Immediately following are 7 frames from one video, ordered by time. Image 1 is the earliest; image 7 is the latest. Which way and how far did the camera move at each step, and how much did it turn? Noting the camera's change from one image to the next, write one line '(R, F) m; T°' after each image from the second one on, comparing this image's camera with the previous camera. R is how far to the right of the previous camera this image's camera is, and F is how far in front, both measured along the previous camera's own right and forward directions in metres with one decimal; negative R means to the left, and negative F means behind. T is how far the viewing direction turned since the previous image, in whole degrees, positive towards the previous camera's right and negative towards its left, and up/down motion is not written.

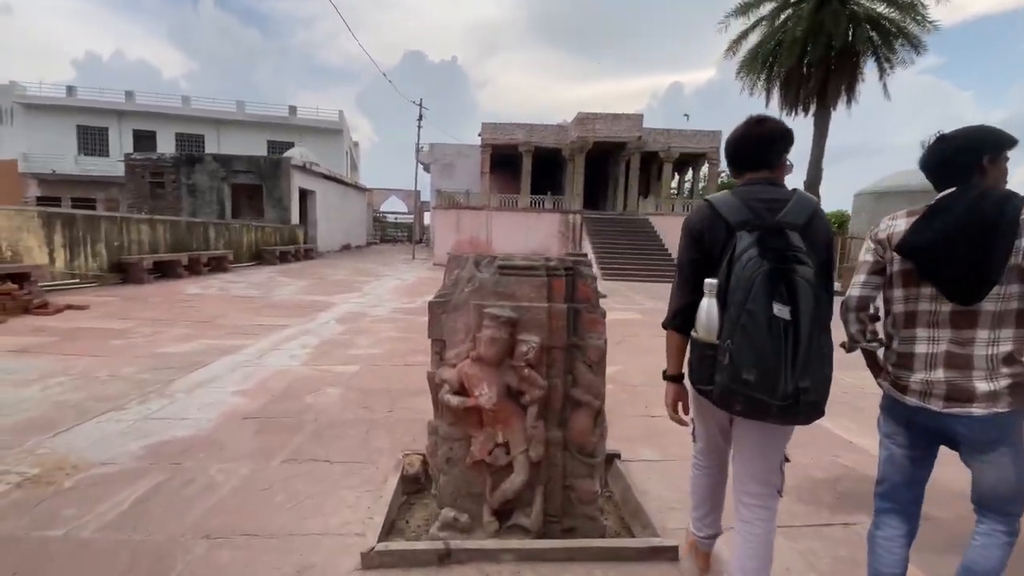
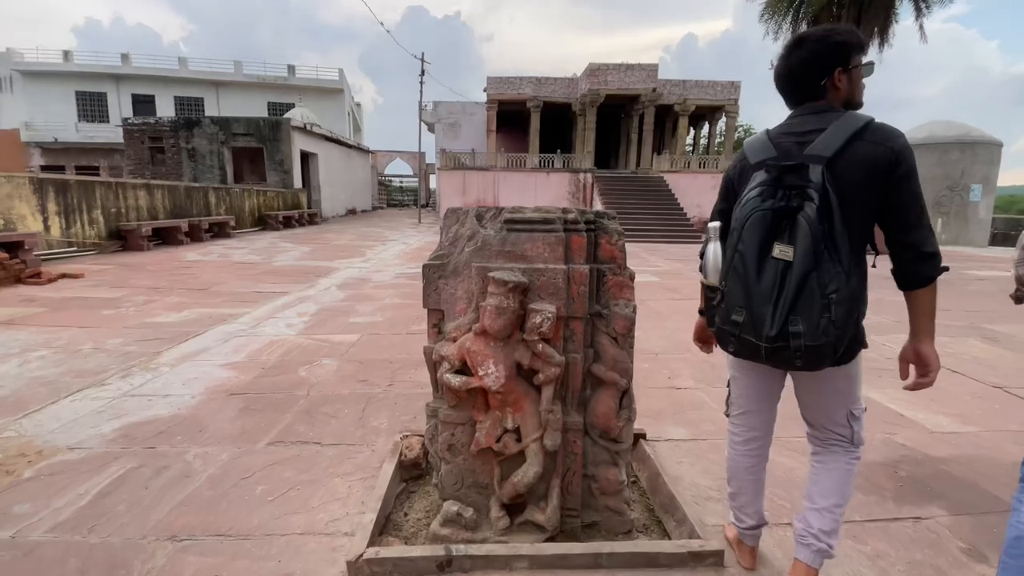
(0.0, +0.4) m; -1°
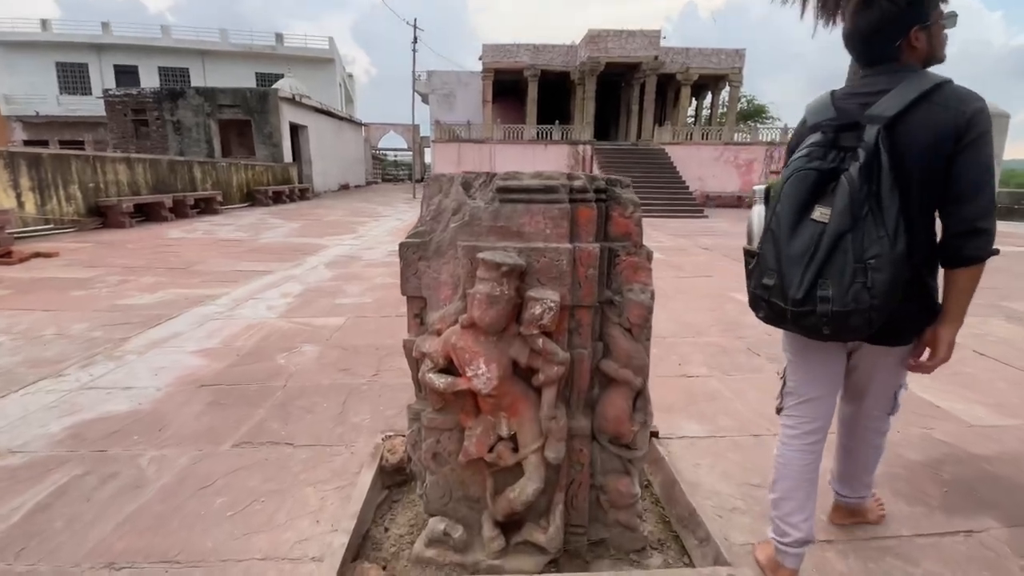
(0.0, +0.3) m; 0°
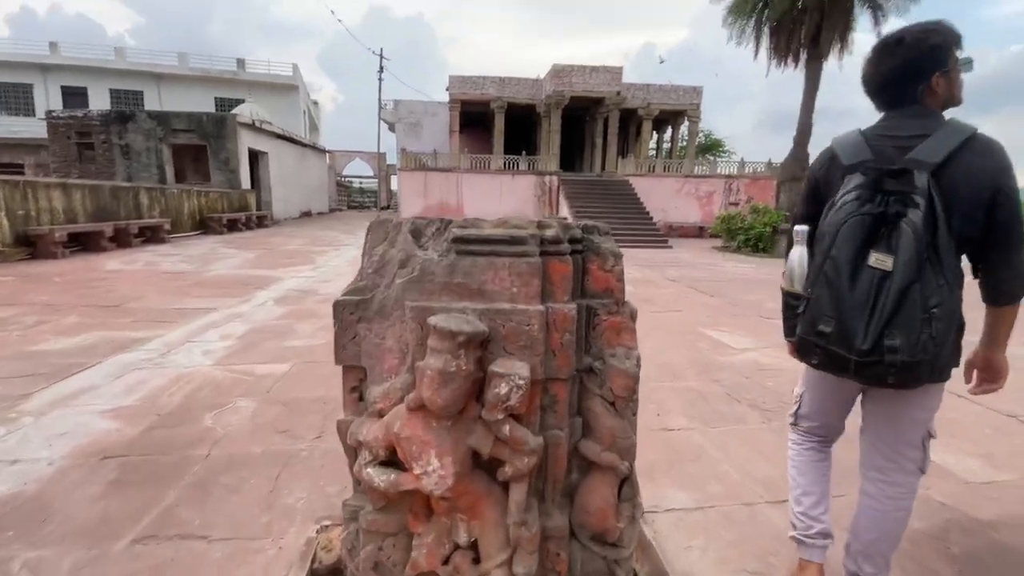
(0.0, +0.3) m; +4°
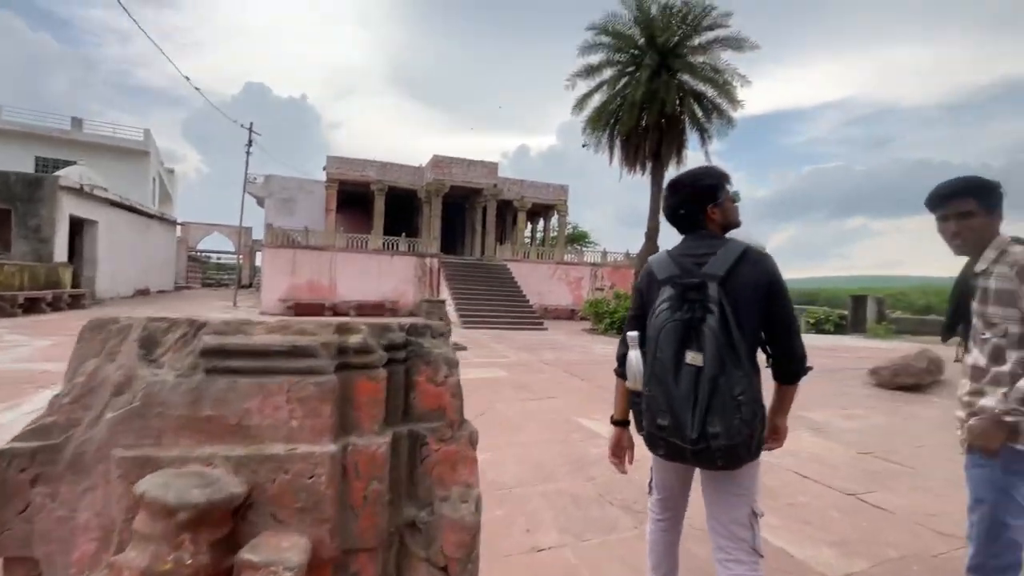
(+0.2, +0.3) m; +14°
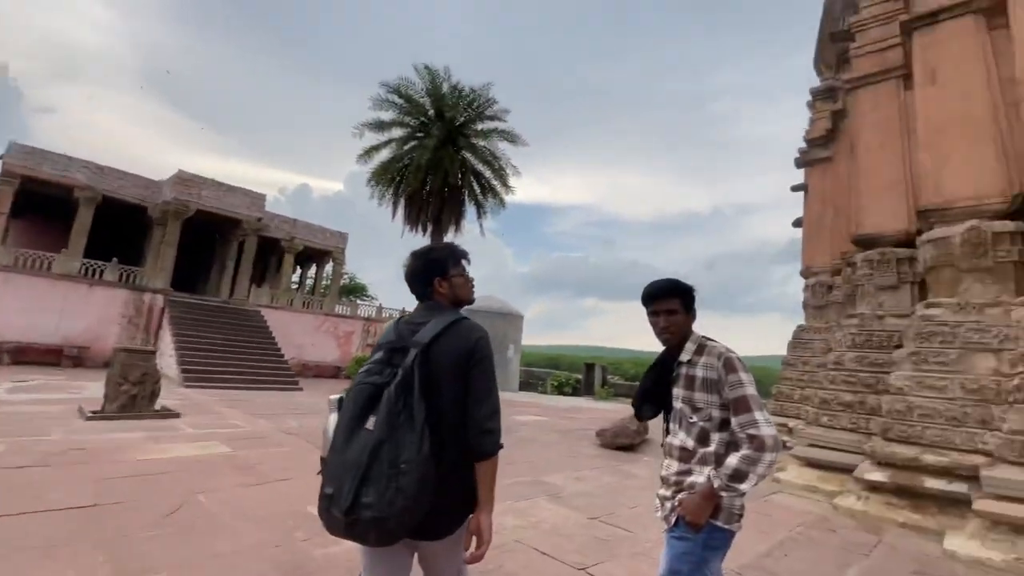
(+0.2, +0.4) m; +27°
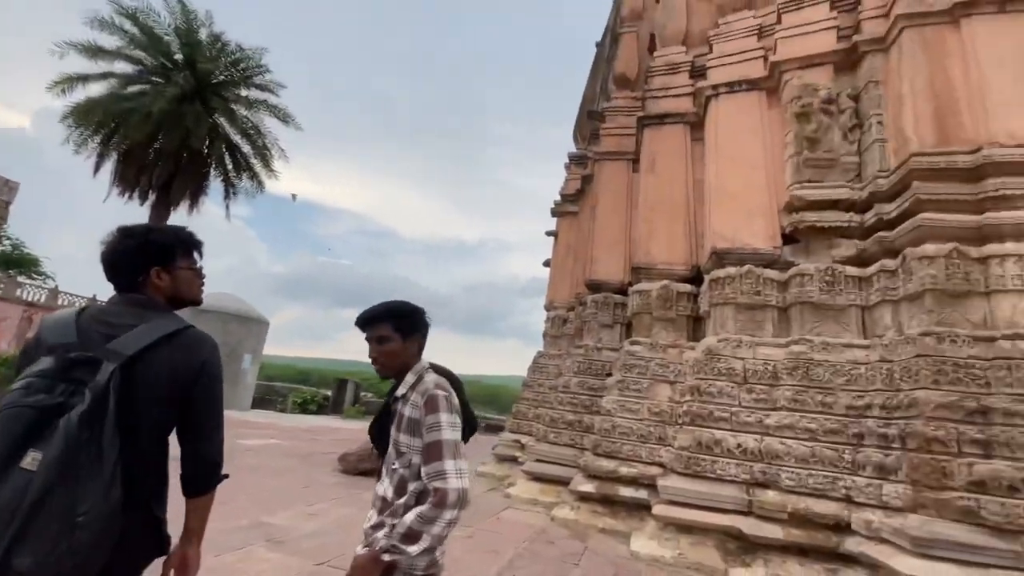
(+0.1, +0.3) m; +28°
